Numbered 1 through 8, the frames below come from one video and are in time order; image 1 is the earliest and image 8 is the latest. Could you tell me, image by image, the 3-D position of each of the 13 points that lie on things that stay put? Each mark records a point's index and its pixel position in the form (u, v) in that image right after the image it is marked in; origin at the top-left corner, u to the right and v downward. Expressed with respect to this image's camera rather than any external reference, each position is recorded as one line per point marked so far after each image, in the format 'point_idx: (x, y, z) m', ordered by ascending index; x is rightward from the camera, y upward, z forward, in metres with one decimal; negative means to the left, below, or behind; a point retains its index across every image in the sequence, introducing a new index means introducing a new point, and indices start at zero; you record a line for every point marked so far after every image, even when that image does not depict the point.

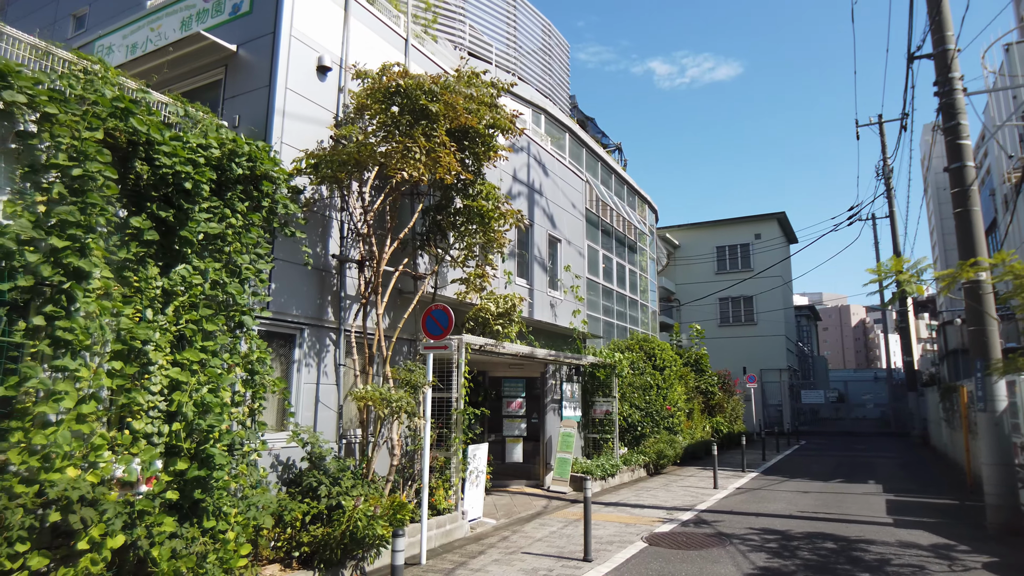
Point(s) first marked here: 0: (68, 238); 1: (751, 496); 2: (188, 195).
0: (-3.2, +0.4, +4.8) m
1: (+4.3, -3.7, +11.8) m
2: (-2.8, +0.8, +5.8) m
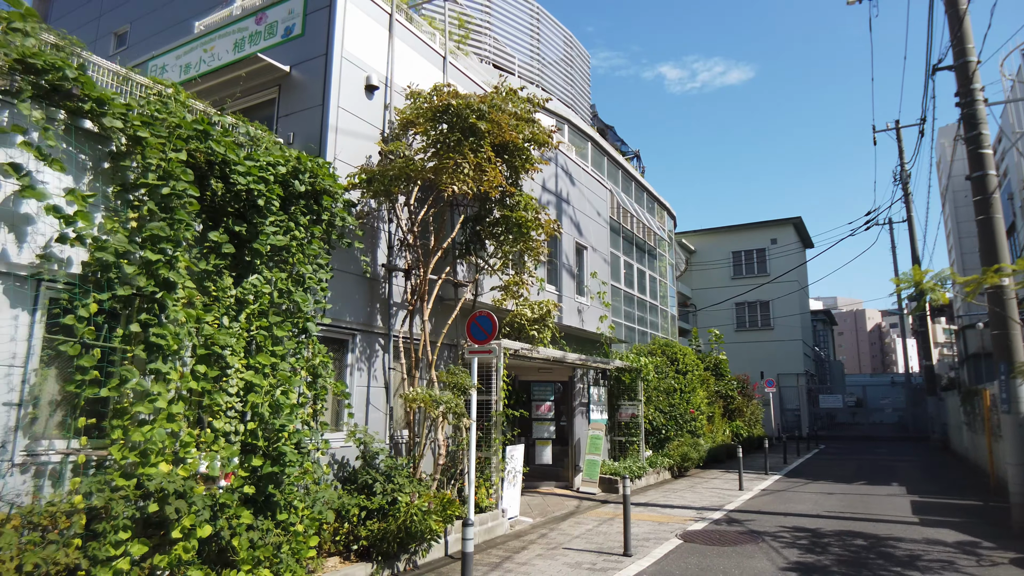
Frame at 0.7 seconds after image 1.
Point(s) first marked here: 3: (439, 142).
0: (-2.8, +0.3, +5.2) m
1: (+4.9, -3.8, +12.1) m
2: (-2.3, +0.7, +6.2) m
3: (-0.9, +1.7, +7.8) m
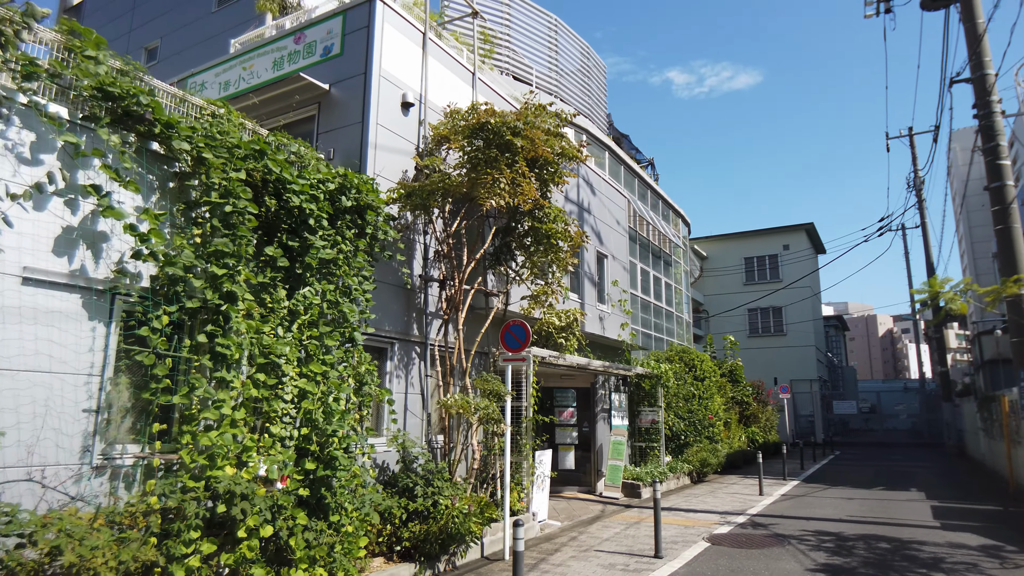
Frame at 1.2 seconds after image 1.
0: (-2.4, +0.2, +5.5) m
1: (+5.3, -4.0, +12.3) m
2: (-2.0, +0.6, +6.5) m
3: (-0.5, +1.6, +8.1) m
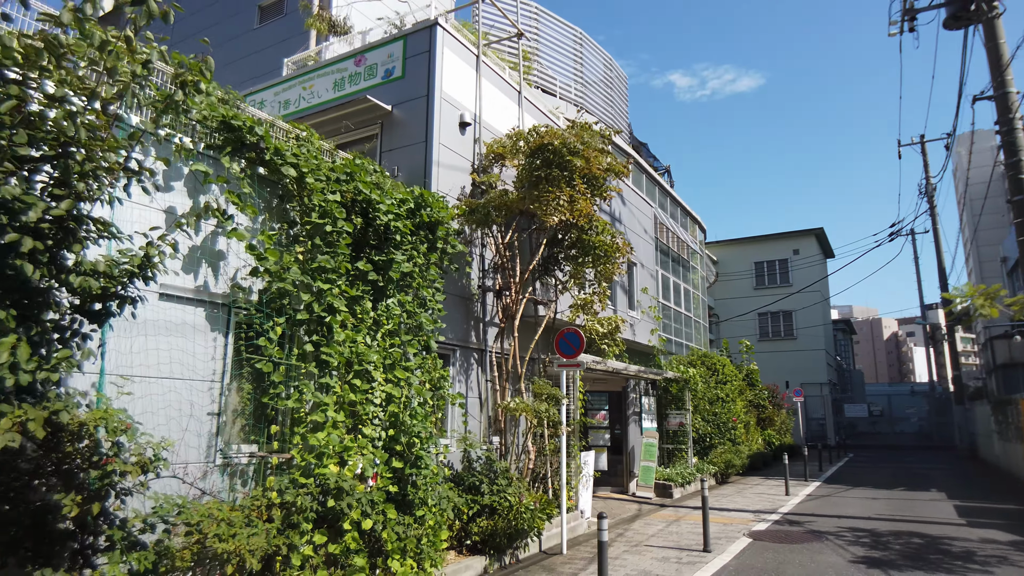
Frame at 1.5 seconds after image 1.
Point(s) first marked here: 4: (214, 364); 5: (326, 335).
0: (-1.7, +0.1, +6.1) m
1: (+6.0, -4.1, +12.7) m
2: (-1.3, +0.5, +7.0) m
3: (+0.2, +1.5, +8.6) m
4: (-2.5, -0.6, +5.6) m
5: (-1.7, -0.4, +6.0) m
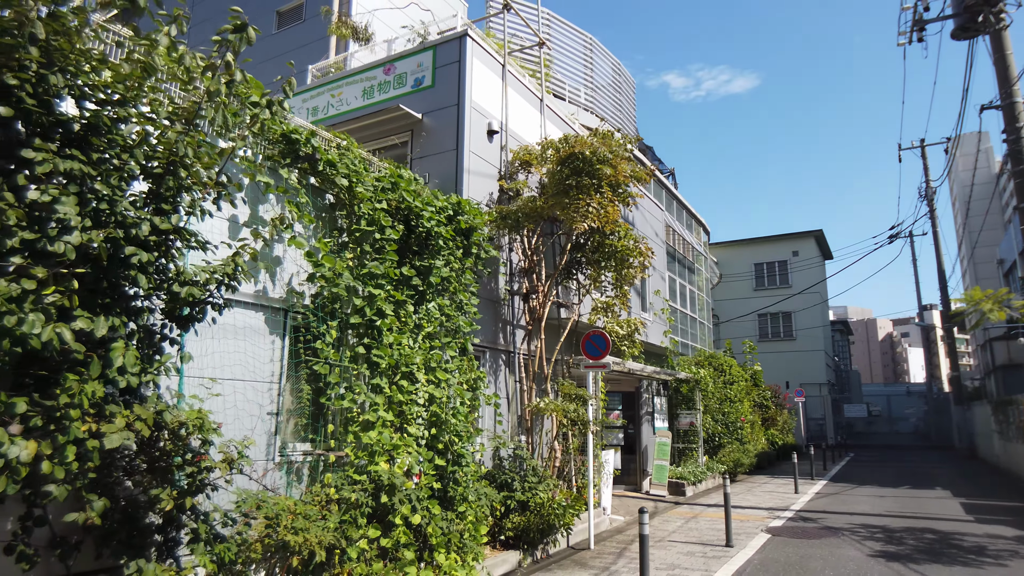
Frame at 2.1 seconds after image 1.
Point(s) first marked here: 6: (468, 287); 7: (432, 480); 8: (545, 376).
0: (-1.3, 0.0, +6.3) m
1: (+6.4, -4.2, +13.1) m
2: (-0.9, +0.4, +7.3) m
3: (+0.6, +1.4, +8.9) m
4: (-2.1, -0.7, +5.8) m
5: (-1.3, -0.5, +6.3) m
6: (-0.5, 0.0, +7.8) m
7: (-0.8, -2.0, +6.7) m
8: (+0.5, -1.2, +9.2) m
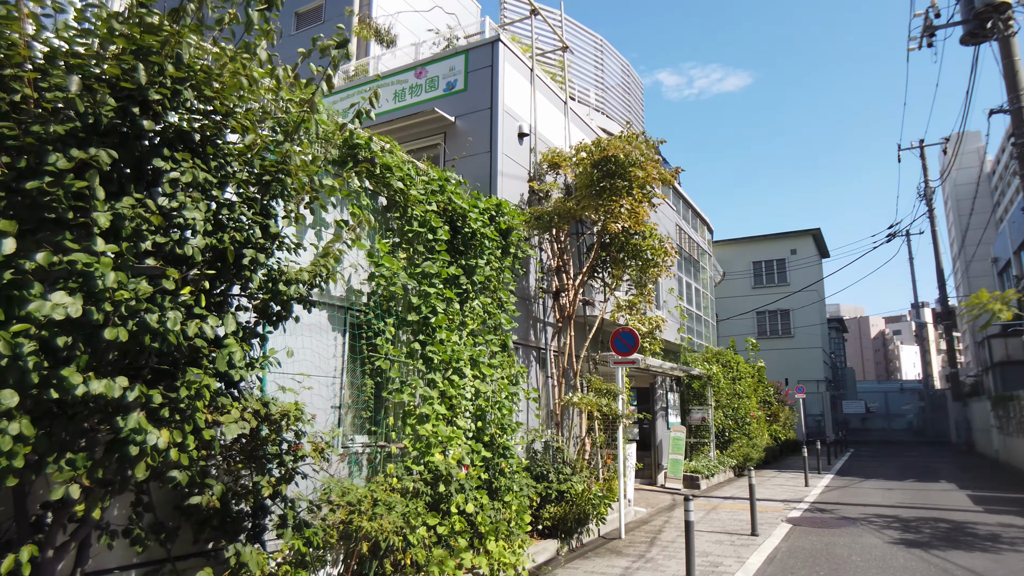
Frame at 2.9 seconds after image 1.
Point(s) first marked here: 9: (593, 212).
0: (-0.8, 0.0, +6.6) m
1: (+6.8, -4.2, +13.4) m
2: (-0.4, +0.5, +7.5) m
3: (+1.1, +1.4, +9.2) m
4: (-1.6, -0.7, +6.1) m
5: (-0.8, -0.5, +6.5) m
6: (-0.1, 0.0, +8.1) m
7: (-0.4, -2.0, +7.0) m
8: (+0.9, -1.2, +9.5) m
9: (+1.0, +1.1, +9.0) m
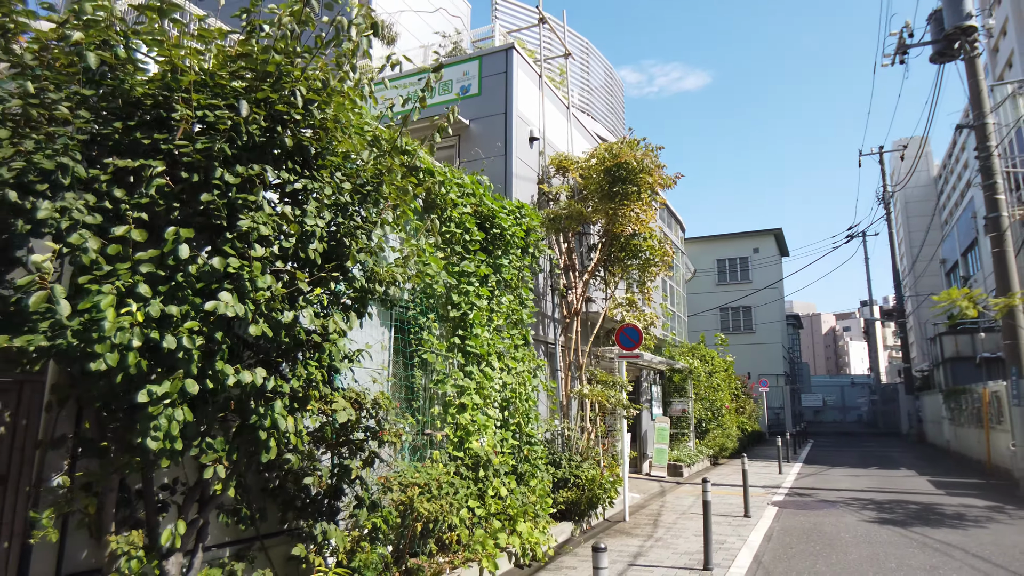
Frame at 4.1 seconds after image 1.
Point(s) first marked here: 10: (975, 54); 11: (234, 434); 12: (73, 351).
0: (-0.5, +0.1, +7.0) m
1: (+6.6, -4.2, +14.3) m
2: (-0.1, +0.5, +8.0) m
3: (+1.3, +1.5, +9.7) m
4: (-1.3, -0.6, +6.5) m
5: (-0.5, -0.4, +7.0) m
6: (+0.2, +0.1, +8.6) m
7: (-0.1, -1.9, +7.5) m
8: (+1.1, -1.2, +10.0) m
9: (+1.2, +1.1, +9.5) m
10: (+8.8, +4.5, +12.5) m
11: (-1.6, -0.8, +3.8) m
12: (-1.9, -0.3, +2.9) m
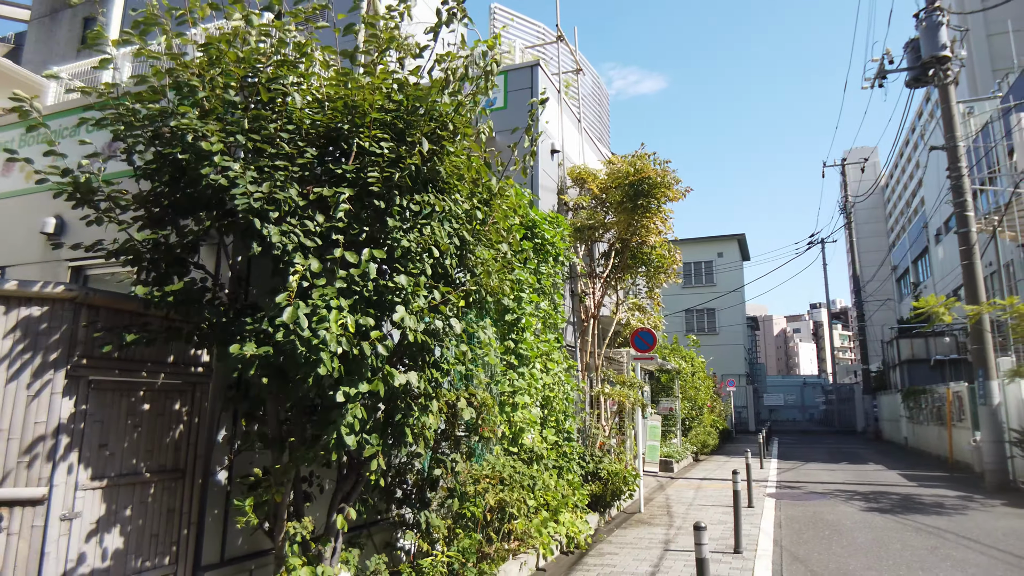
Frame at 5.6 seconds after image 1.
0: (+0.1, 0.0, +7.5) m
1: (+6.6, -4.3, +15.3) m
2: (+0.4, +0.4, +8.5) m
3: (+1.6, +1.4, +10.3) m
4: (-0.7, -0.7, +6.9) m
5: (+0.1, -0.5, +7.5) m
6: (+0.6, 0.0, +9.1) m
7: (+0.4, -2.0, +8.0) m
8: (+1.4, -1.3, +10.6) m
9: (+1.6, +1.0, +10.1) m
10: (+9.0, +4.3, +13.6) m
11: (-0.8, -0.9, +4.2) m
12: (-1.1, -0.3, +3.3) m
